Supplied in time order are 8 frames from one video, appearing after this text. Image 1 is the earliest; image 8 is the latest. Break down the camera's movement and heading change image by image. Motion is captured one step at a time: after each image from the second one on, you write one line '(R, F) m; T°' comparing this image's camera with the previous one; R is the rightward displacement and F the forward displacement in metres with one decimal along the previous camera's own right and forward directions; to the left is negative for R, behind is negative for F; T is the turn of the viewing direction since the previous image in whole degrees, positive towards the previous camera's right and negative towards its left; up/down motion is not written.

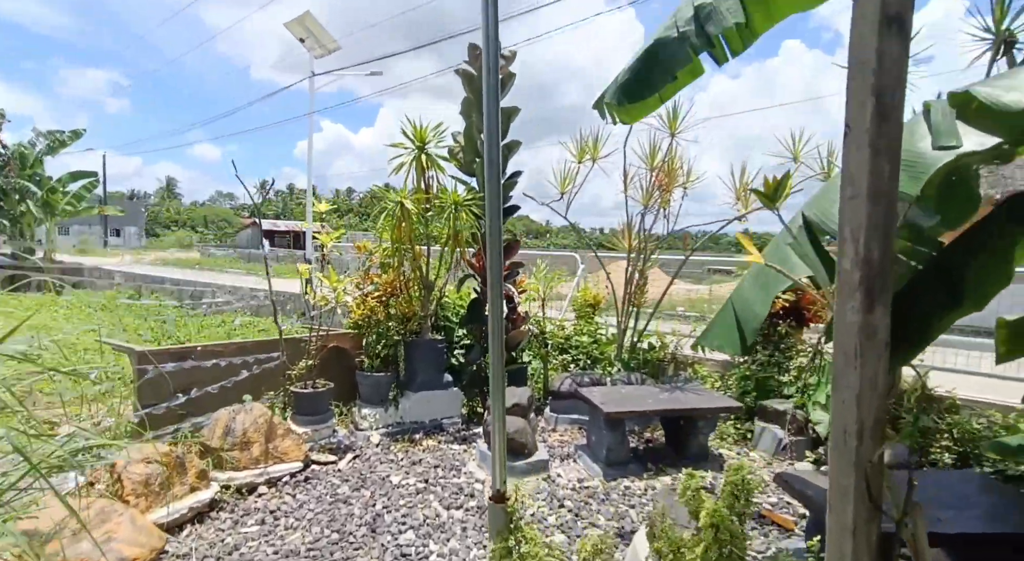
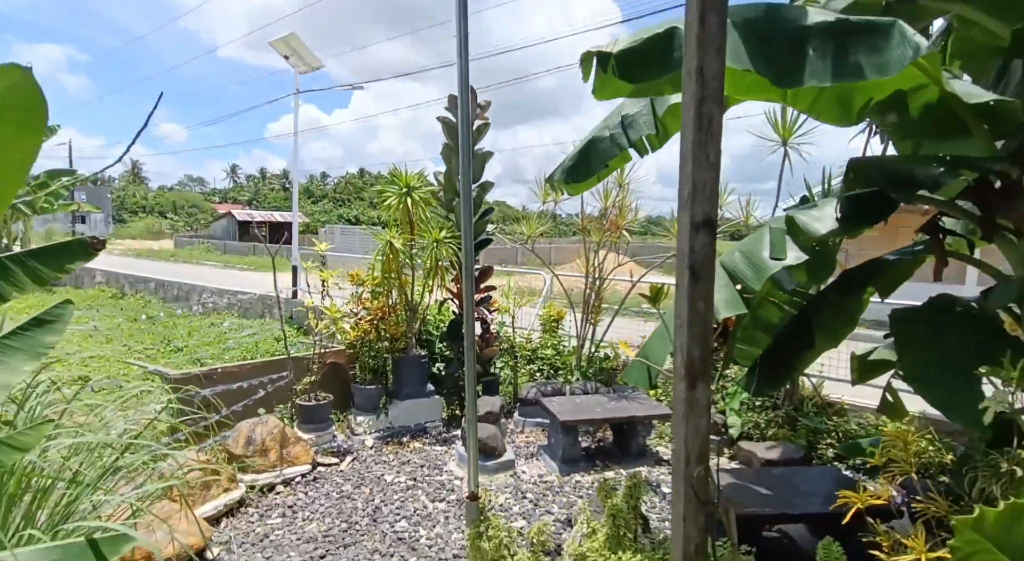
(0.0, -0.8) m; +2°
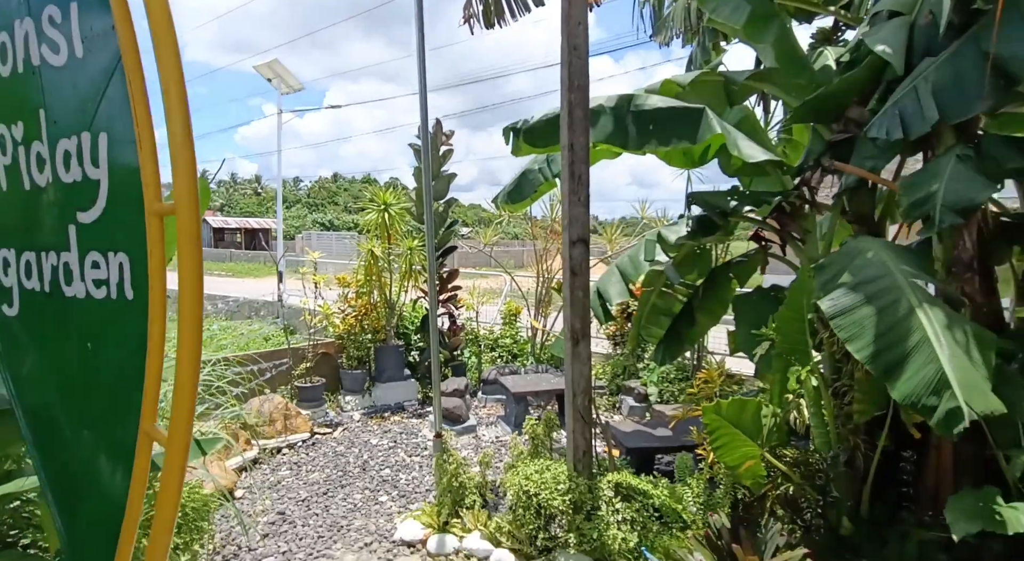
(+0.1, -1.0) m; +2°
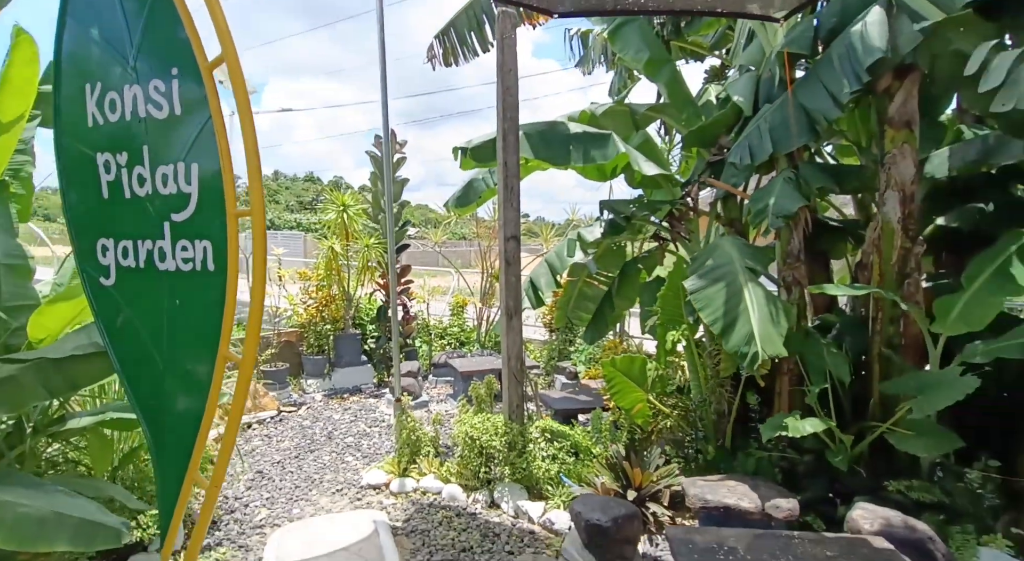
(0.0, -0.8) m; +5°
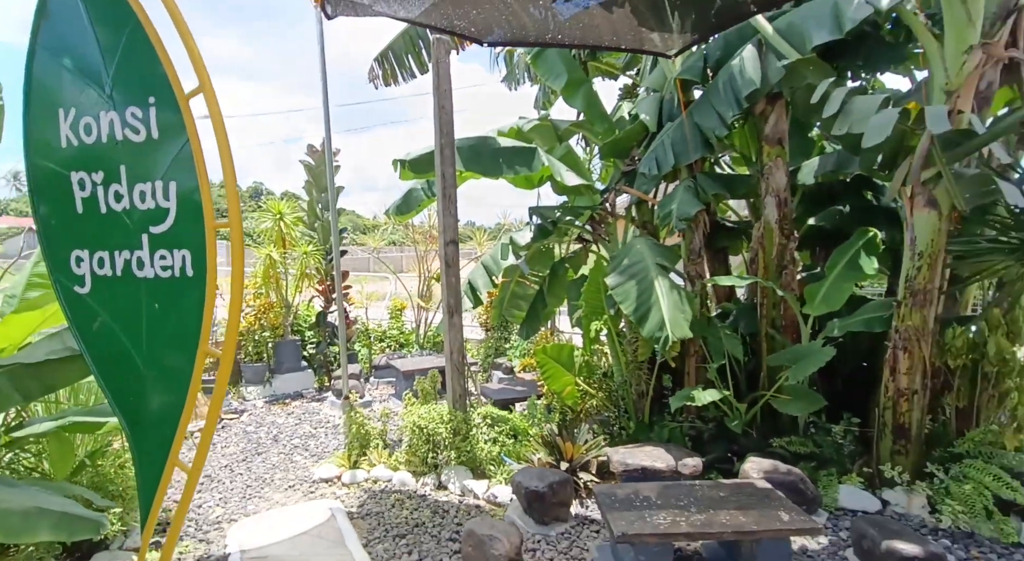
(-0.1, -0.4) m; +6°
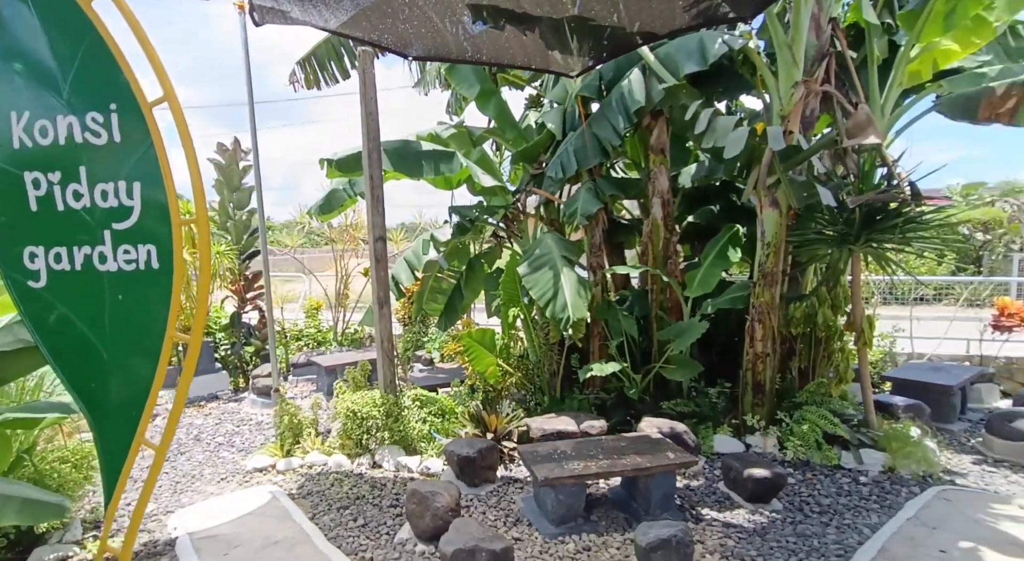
(-0.1, -0.4) m; +9°
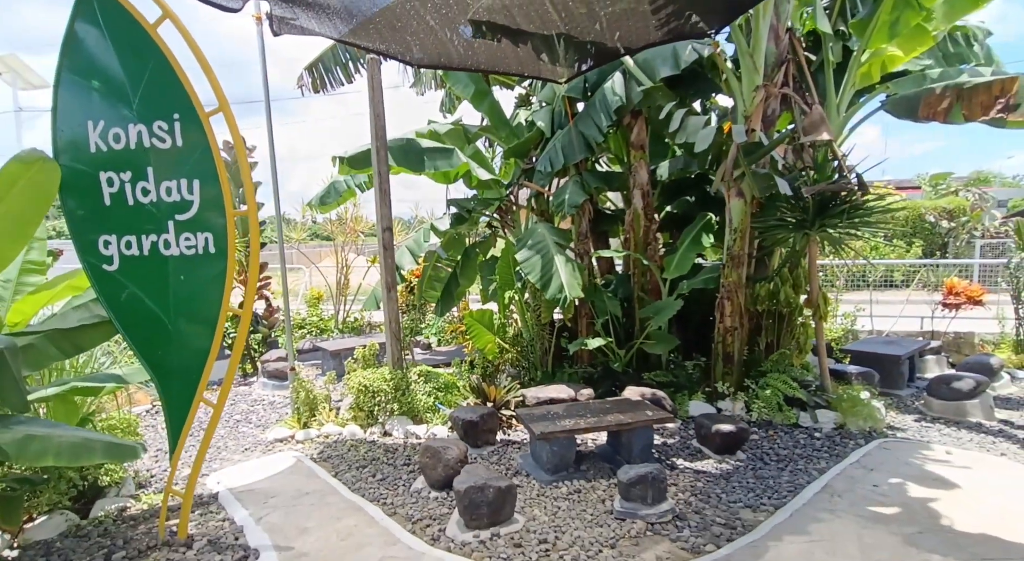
(-0.1, -0.5) m; +1°
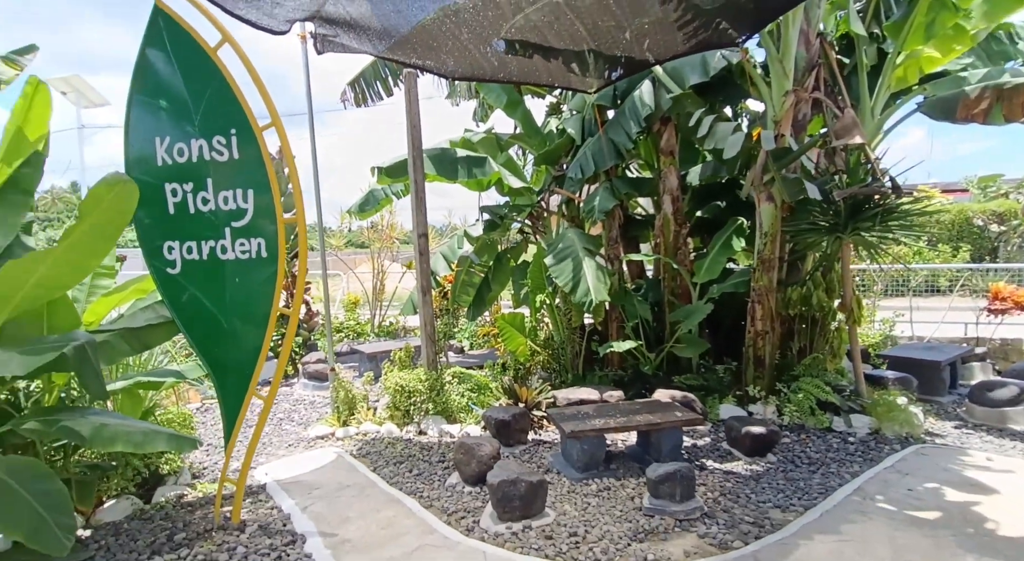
(0.0, -0.1) m; -3°
